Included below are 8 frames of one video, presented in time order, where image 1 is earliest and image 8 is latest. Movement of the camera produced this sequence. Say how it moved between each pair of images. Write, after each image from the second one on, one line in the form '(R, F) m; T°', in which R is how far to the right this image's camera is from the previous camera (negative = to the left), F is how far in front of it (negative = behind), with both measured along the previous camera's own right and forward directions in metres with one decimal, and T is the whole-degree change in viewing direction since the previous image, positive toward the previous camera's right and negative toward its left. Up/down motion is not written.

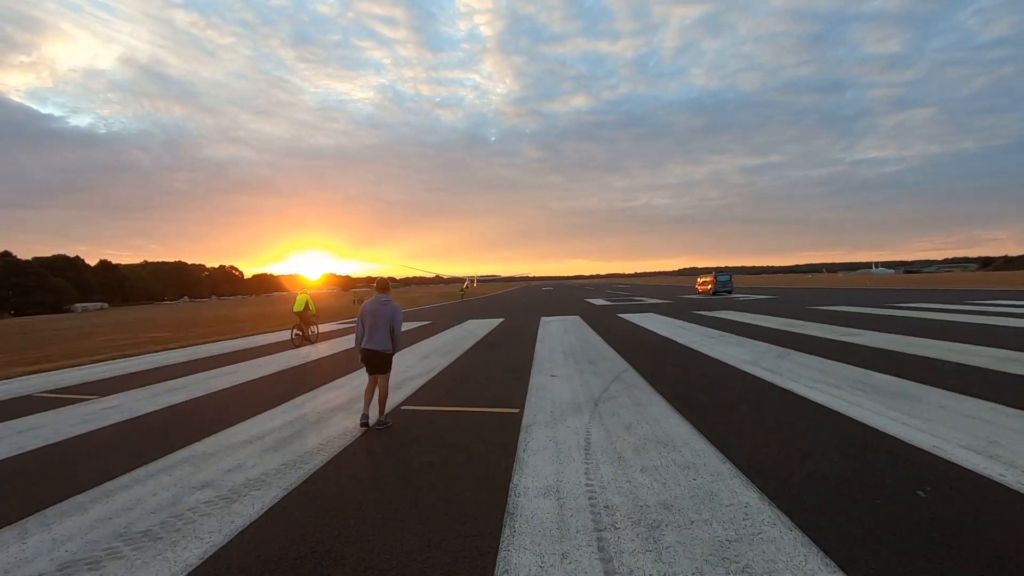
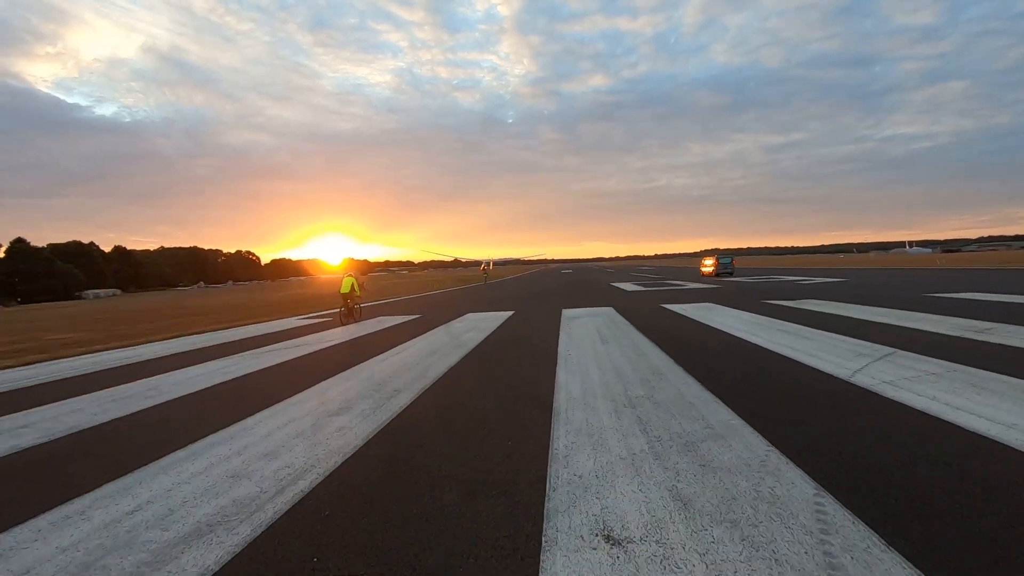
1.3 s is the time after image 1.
(+0.1, +1.5) m; -2°
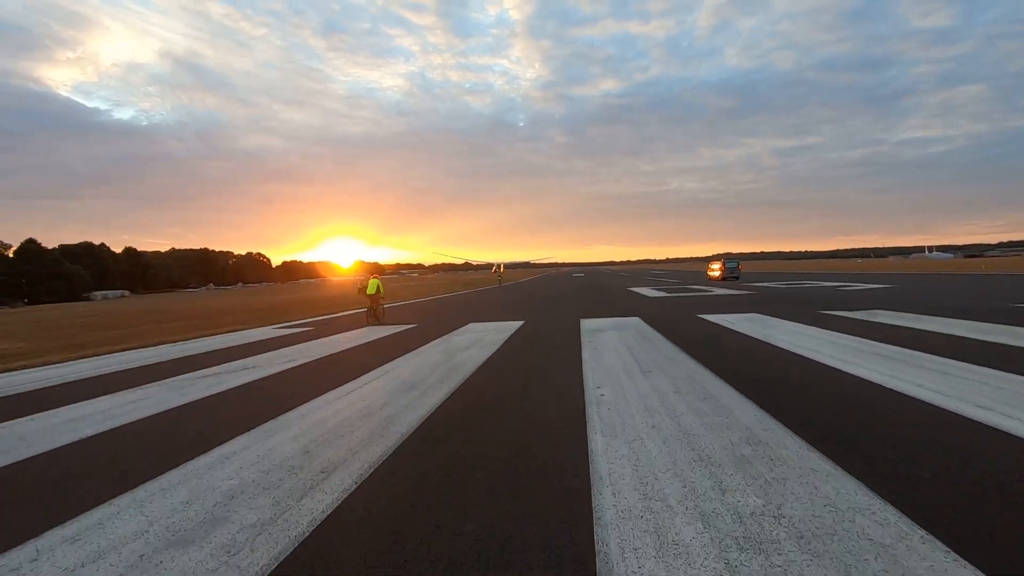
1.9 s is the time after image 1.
(0.0, +0.7) m; -1°
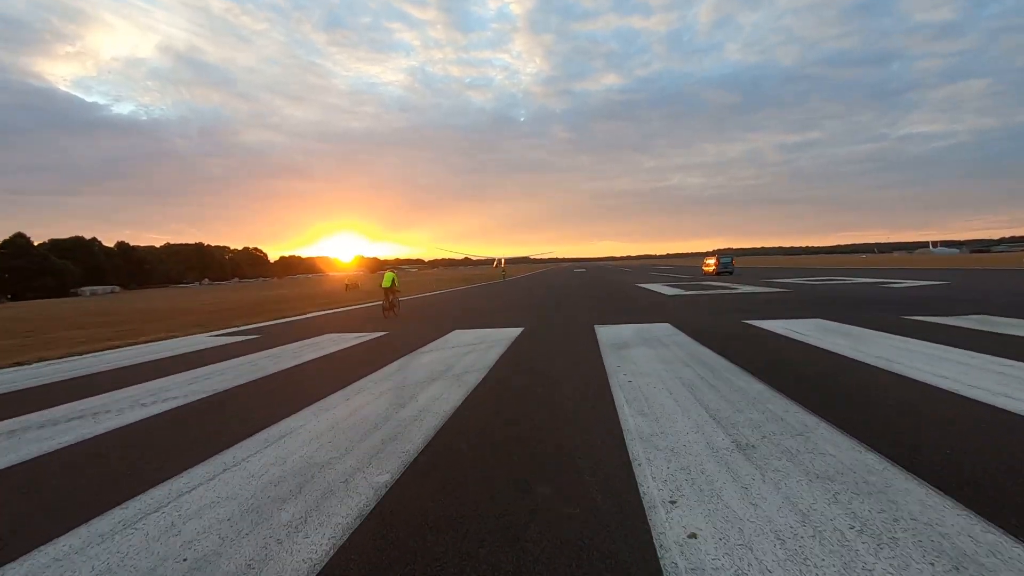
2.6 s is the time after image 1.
(0.0, +0.9) m; 0°
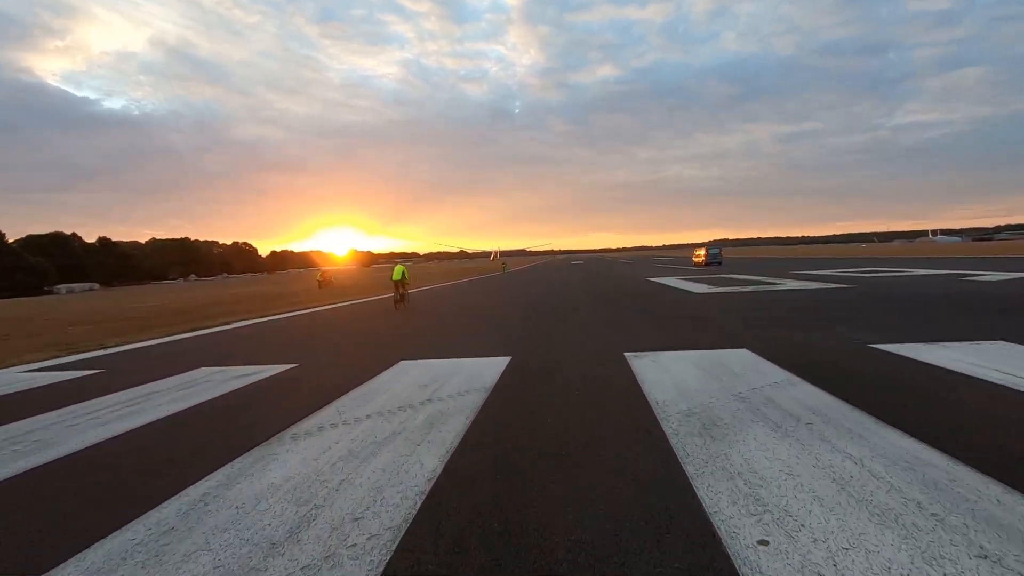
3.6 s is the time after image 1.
(+0.1, +1.3) m; 0°
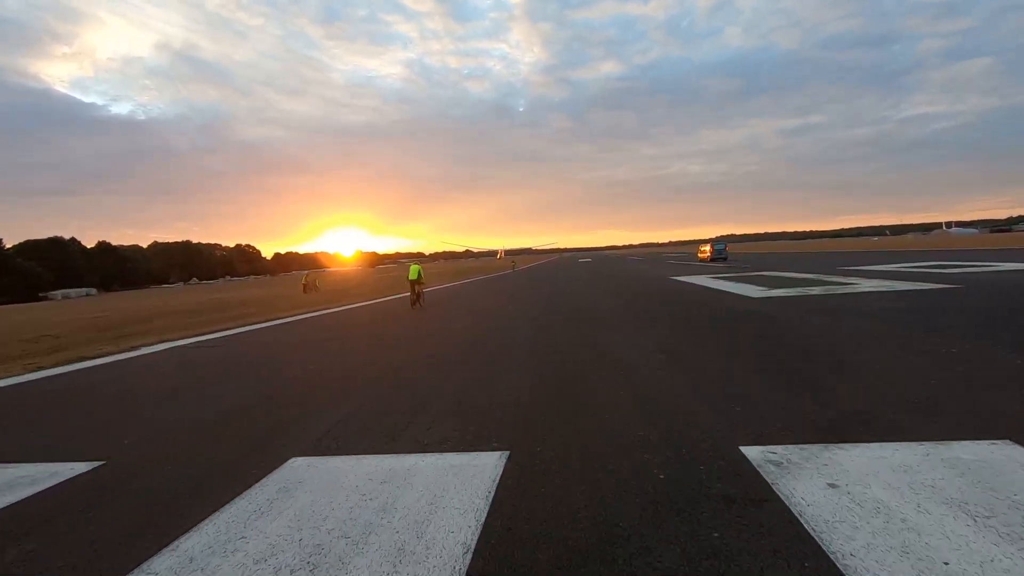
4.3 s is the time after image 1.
(0.0, +1.1) m; -1°
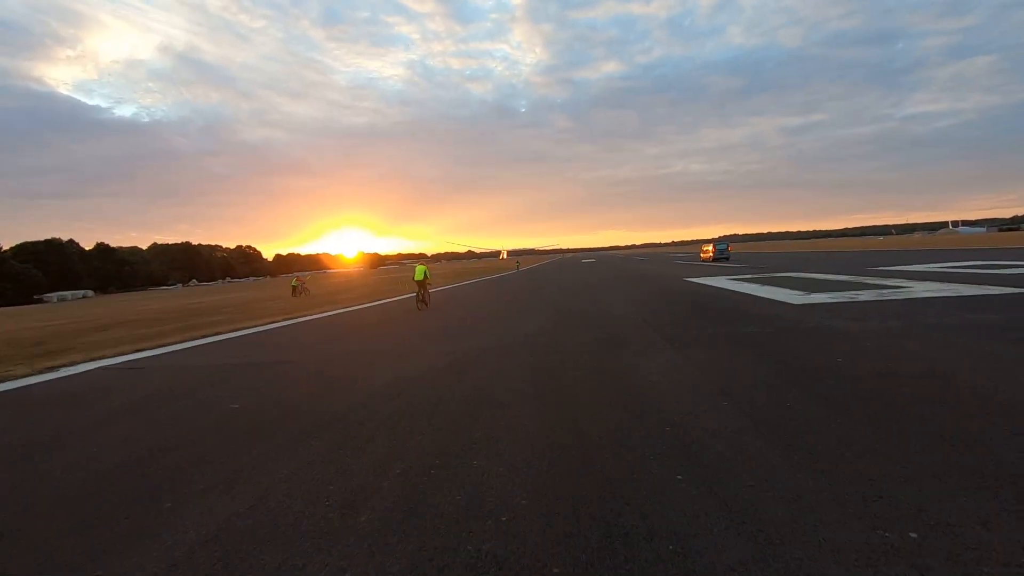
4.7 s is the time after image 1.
(0.0, +0.6) m; 0°
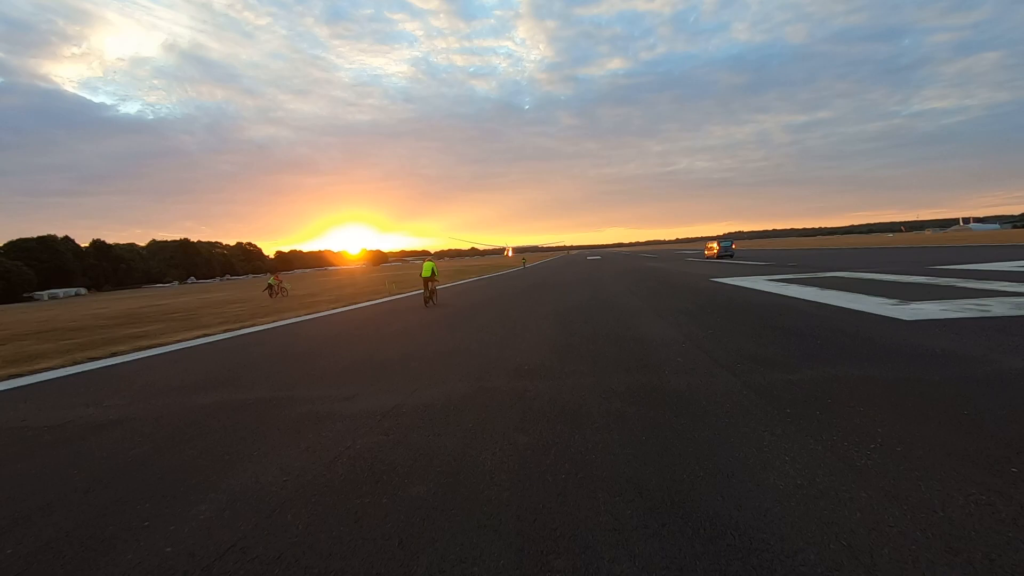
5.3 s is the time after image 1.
(0.0, +1.0) m; 0°
